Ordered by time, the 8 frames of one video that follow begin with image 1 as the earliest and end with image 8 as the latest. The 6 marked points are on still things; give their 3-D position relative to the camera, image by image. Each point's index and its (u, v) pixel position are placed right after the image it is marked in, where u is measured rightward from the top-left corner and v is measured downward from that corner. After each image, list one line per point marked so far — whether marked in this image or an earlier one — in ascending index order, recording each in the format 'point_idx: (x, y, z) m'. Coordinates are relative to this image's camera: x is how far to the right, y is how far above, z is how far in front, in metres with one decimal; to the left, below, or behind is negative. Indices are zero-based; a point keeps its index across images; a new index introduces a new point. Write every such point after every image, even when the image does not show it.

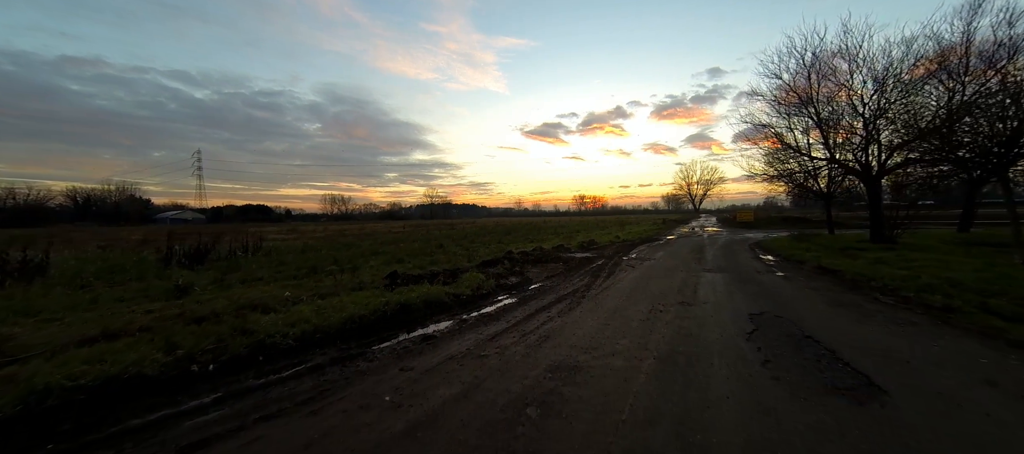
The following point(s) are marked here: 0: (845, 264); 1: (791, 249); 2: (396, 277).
0: (+8.8, -1.0, +9.3) m
1: (+10.6, -0.8, +13.4) m
2: (-3.6, -1.6, +11.1) m
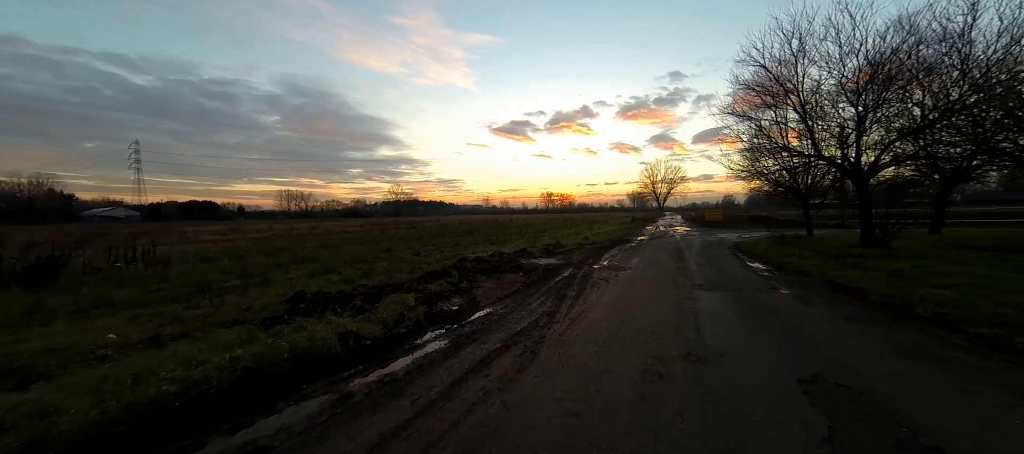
0: (+7.6, -1.1, +7.7) m
1: (+9.0, -0.9, +11.9) m
2: (-5.0, -1.7, +8.4) m
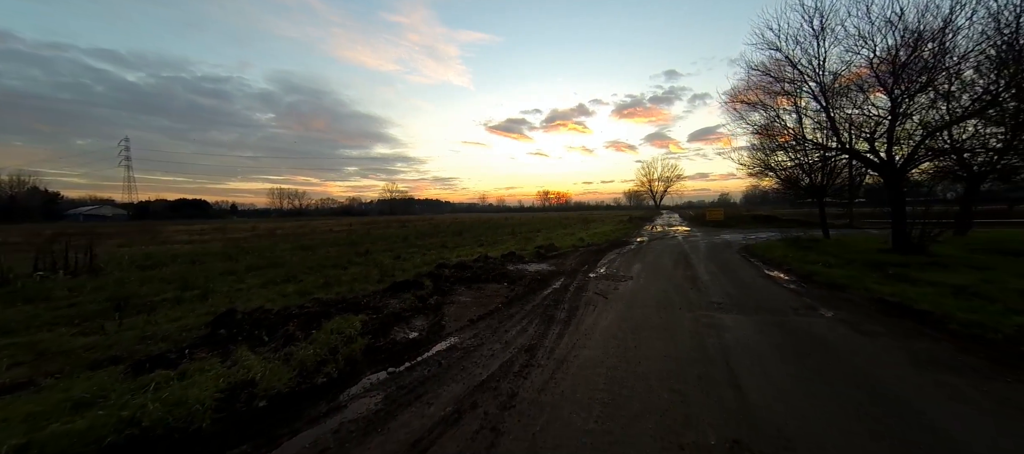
0: (+7.1, -1.2, +6.2) m
1: (+8.5, -1.0, +10.4) m
2: (-5.5, -1.8, +6.8) m
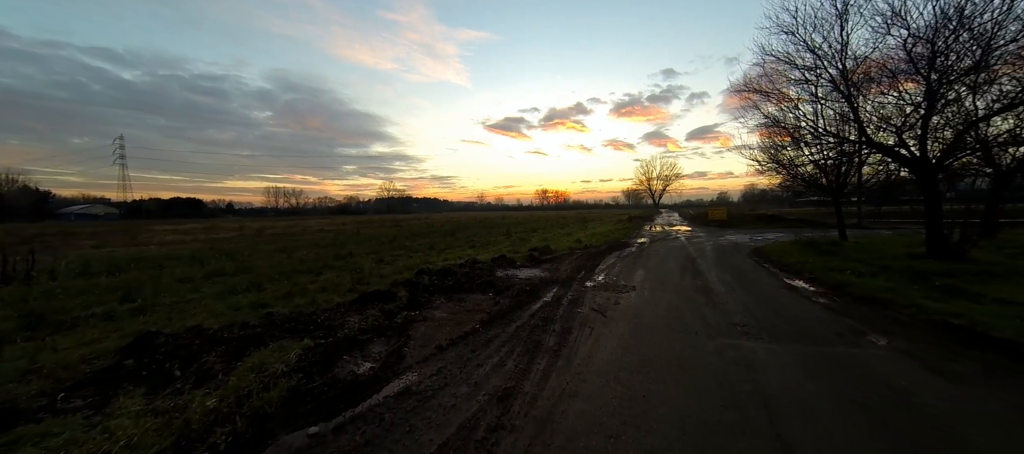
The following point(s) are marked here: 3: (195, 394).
0: (+6.8, -1.3, +5.0) m
1: (+8.1, -1.0, +9.3) m
2: (-5.8, -1.9, +5.6) m
3: (-3.5, -1.8, +3.9) m
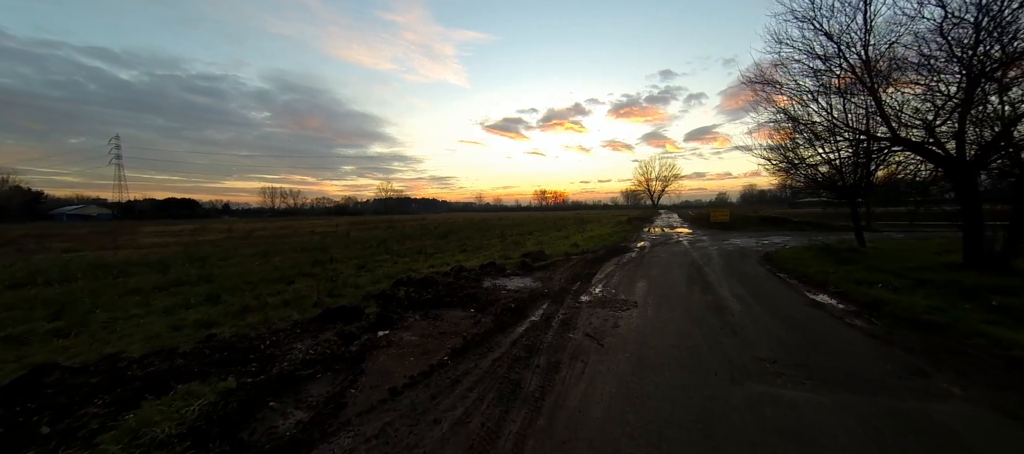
0: (+6.4, -1.4, +4.0) m
1: (+7.8, -1.2, +8.2) m
2: (-6.1, -2.1, +4.5) m
3: (-3.8, -2.0, +2.8) m
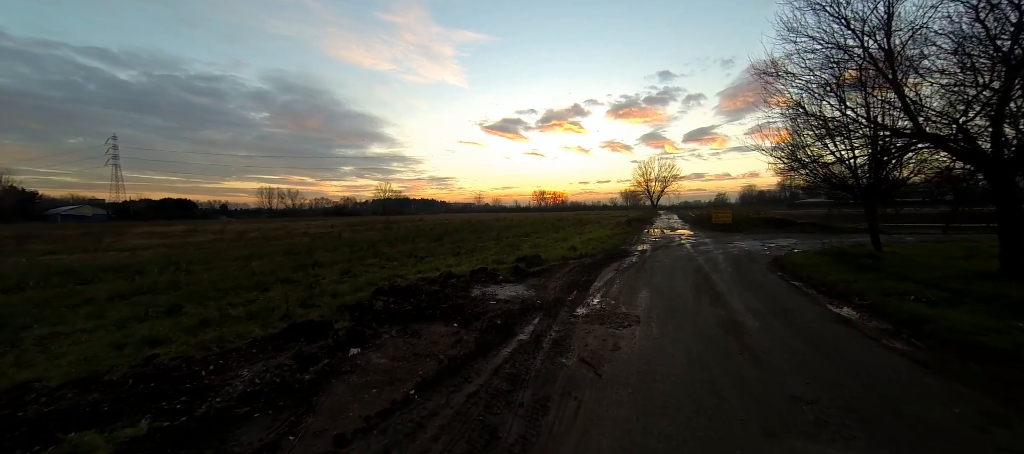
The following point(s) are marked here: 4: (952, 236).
0: (+6.2, -1.5, +3.2) m
1: (+7.5, -1.3, +7.4) m
2: (-6.3, -2.1, +3.6) m
3: (-4.0, -2.1, +2.0) m
4: (+21.8, -0.4, +17.5) m
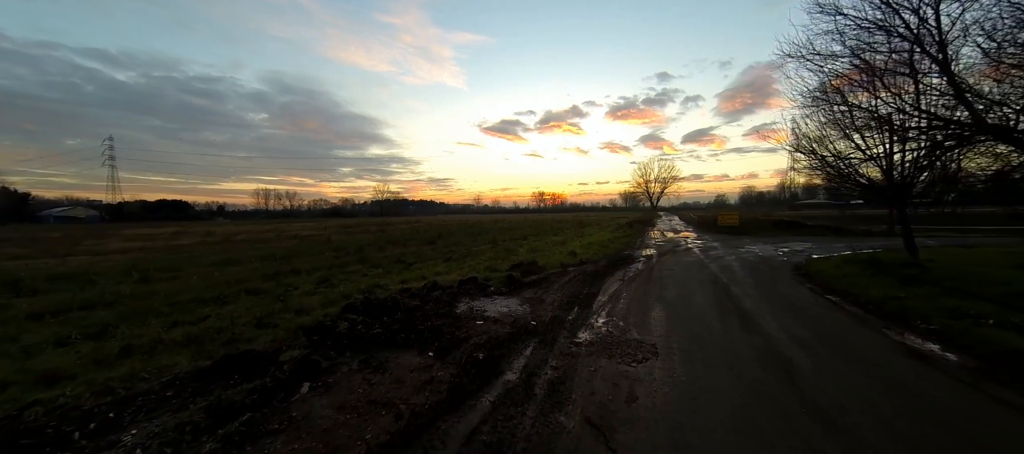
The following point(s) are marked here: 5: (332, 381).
0: (+6.0, -1.6, +2.0) m
1: (+7.3, -1.4, +6.2) m
2: (-6.5, -2.3, +2.3) m
3: (-4.2, -2.2, +0.7) m
4: (+21.6, -0.6, +16.3) m
5: (-2.6, -2.2, +5.1) m
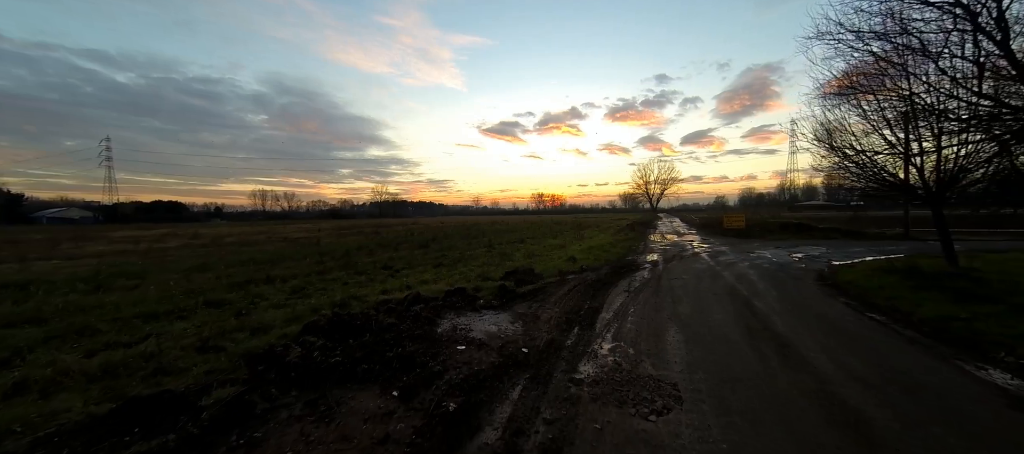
0: (+5.8, -1.7, +0.8) m
1: (+7.1, -1.5, +5.1) m
2: (-6.7, -2.4, +1.2) m
3: (-4.4, -2.2, -0.5) m
4: (+21.4, -0.7, +15.2) m
5: (-2.8, -2.3, +4.0) m
